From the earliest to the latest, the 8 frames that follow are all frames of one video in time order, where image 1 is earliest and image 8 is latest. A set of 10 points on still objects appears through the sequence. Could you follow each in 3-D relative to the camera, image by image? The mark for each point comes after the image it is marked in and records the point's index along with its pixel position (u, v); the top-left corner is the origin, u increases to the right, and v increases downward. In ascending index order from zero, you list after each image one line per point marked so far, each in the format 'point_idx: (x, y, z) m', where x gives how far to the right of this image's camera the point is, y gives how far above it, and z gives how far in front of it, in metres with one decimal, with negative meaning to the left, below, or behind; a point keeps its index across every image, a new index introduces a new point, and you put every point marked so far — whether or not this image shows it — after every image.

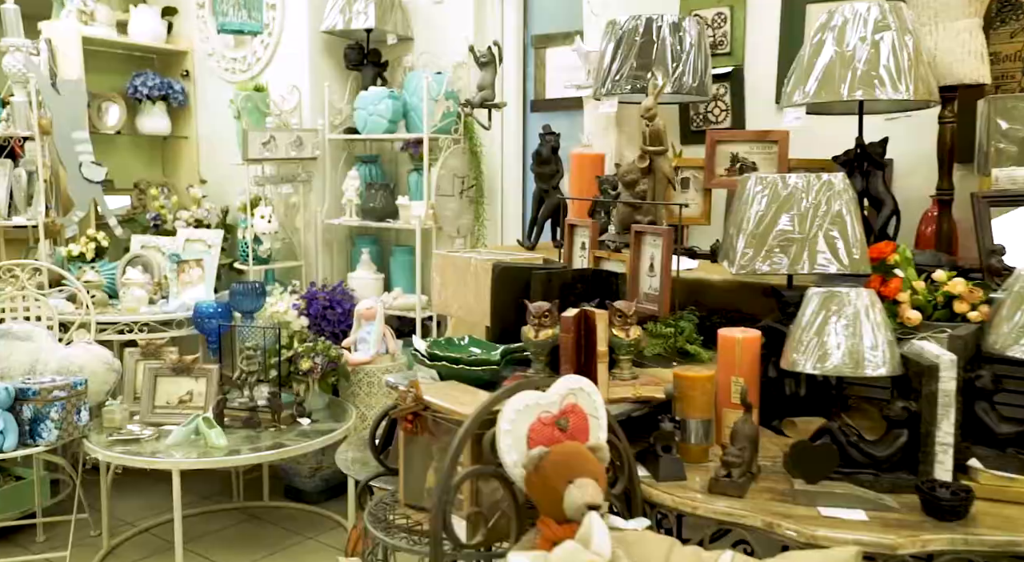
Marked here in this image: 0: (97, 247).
0: (-1.6, +0.1, +3.6) m
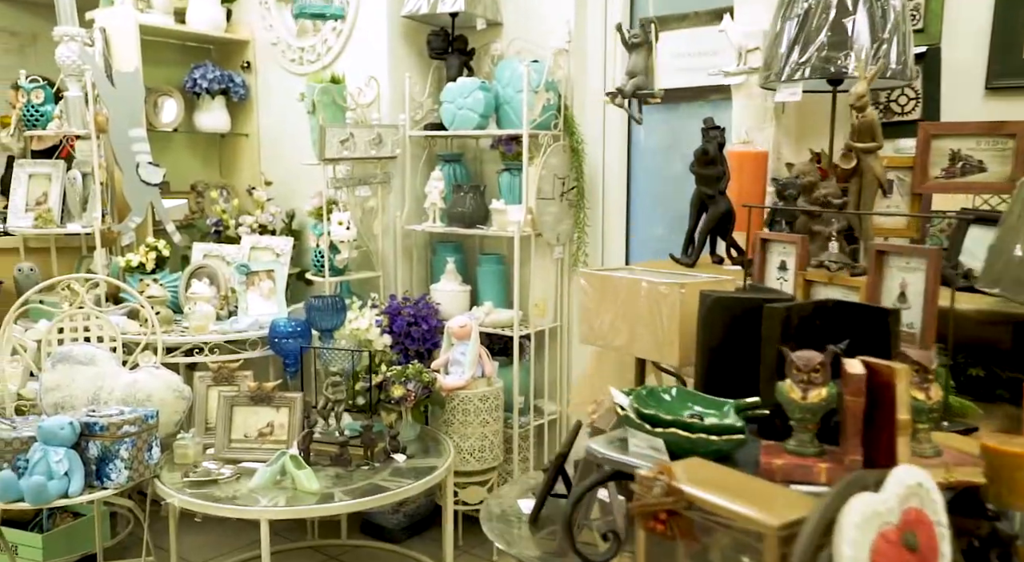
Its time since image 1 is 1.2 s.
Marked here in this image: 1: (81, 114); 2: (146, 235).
0: (-1.2, +0.1, +3.3) m
1: (-1.5, +0.6, +3.3) m
2: (-1.4, +0.2, +3.5) m
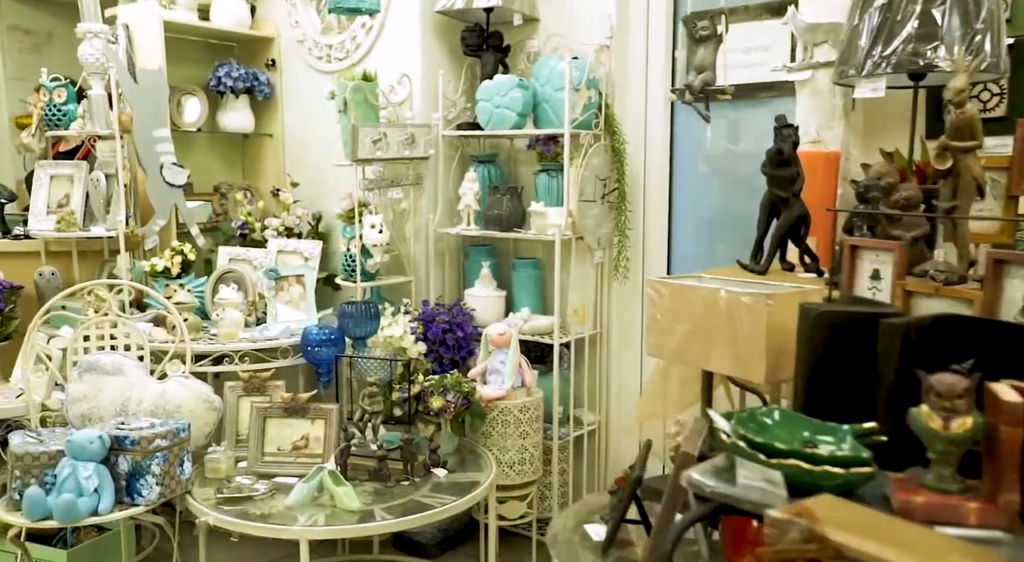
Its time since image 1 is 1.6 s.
0: (-1.1, +0.1, +3.2) m
1: (-1.4, +0.6, +3.2) m
2: (-1.3, +0.2, +3.4) m
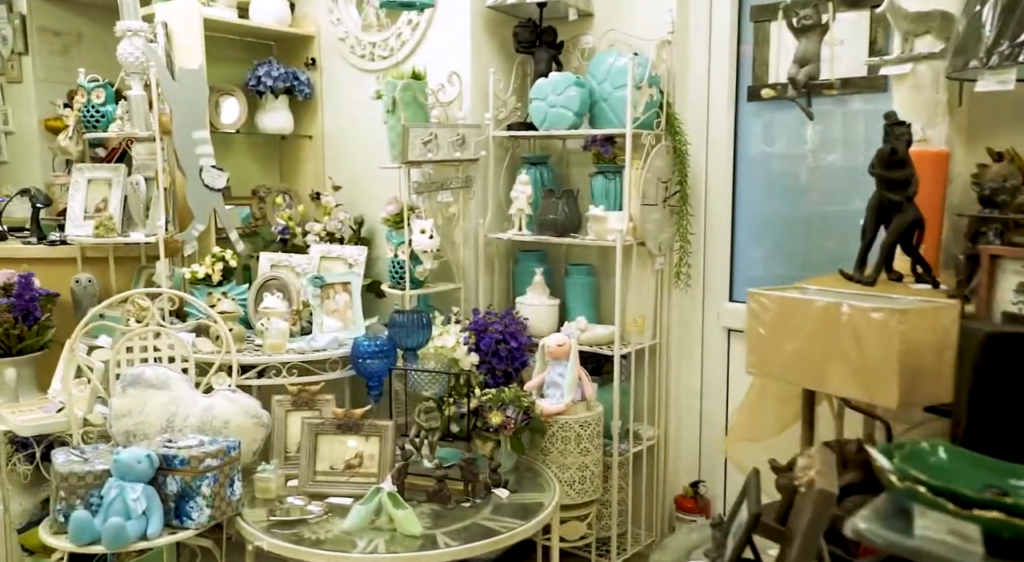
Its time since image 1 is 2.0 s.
0: (-0.9, 0.0, +3.0) m
1: (-1.2, +0.5, +3.0) m
2: (-1.1, +0.1, +3.3) m
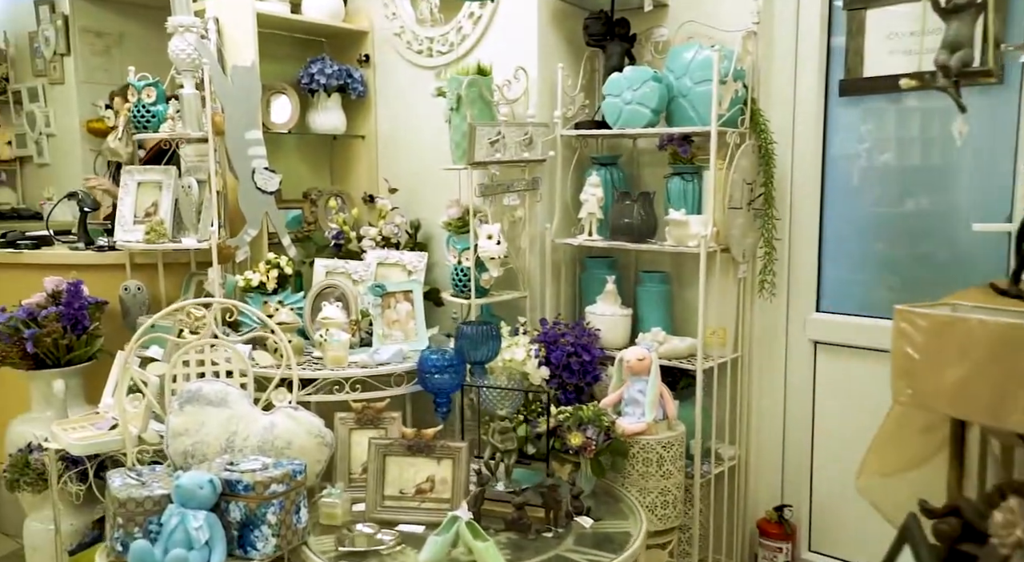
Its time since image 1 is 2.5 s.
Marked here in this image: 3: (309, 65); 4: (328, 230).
0: (-0.7, 0.0, +2.9) m
1: (-1.0, +0.5, +2.9) m
2: (-0.9, +0.1, +3.2) m
3: (-0.7, +0.8, +3.4) m
4: (-0.7, +0.2, +3.3) m
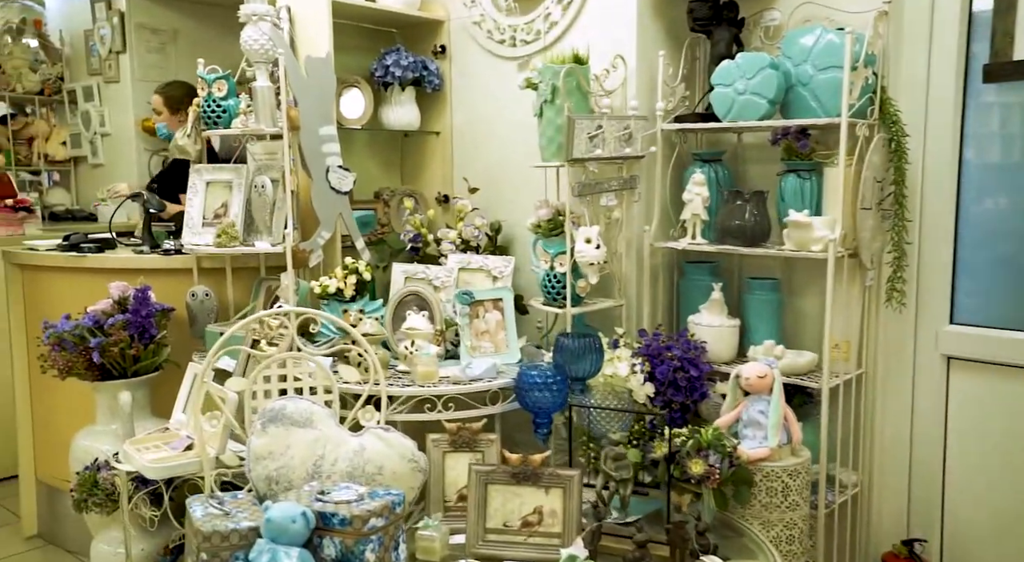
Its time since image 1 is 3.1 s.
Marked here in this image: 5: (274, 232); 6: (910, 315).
0: (-0.4, 0.0, +2.7) m
1: (-0.7, +0.5, +2.7) m
2: (-0.6, +0.1, +3.0) m
3: (-0.4, +0.8, +3.2) m
4: (-0.4, +0.2, +3.1) m
5: (-0.7, +0.1, +2.7) m
6: (+1.1, -0.1, +2.5) m
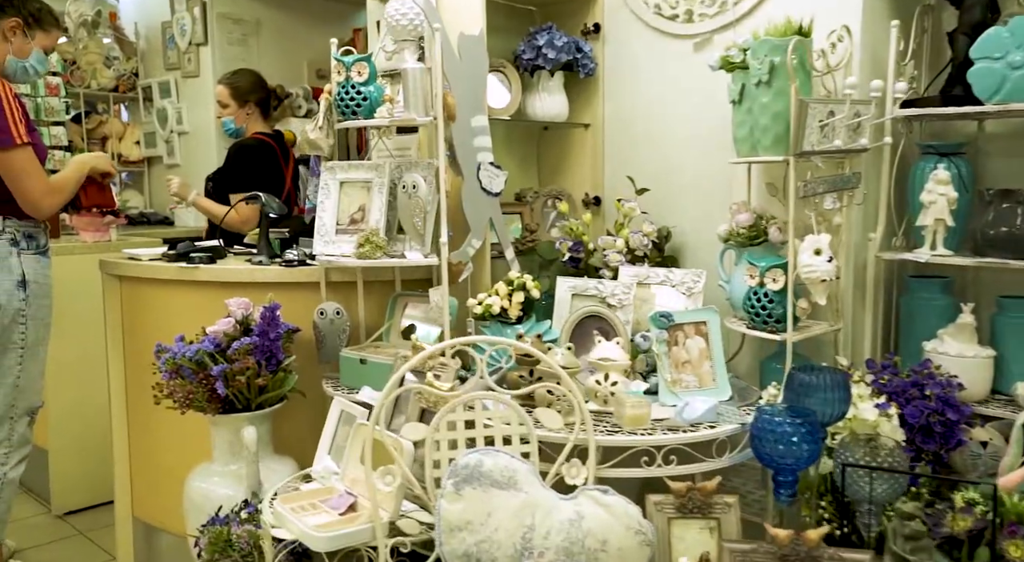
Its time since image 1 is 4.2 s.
0: (0.0, 0.0, +2.3) m
1: (-0.2, +0.5, +2.3) m
2: (-0.1, 0.0, +2.6) m
3: (+0.1, +0.7, +2.7) m
4: (+0.1, +0.1, +2.7) m
5: (-0.2, +0.1, +2.3) m
6: (+1.5, -0.1, +2.0) m
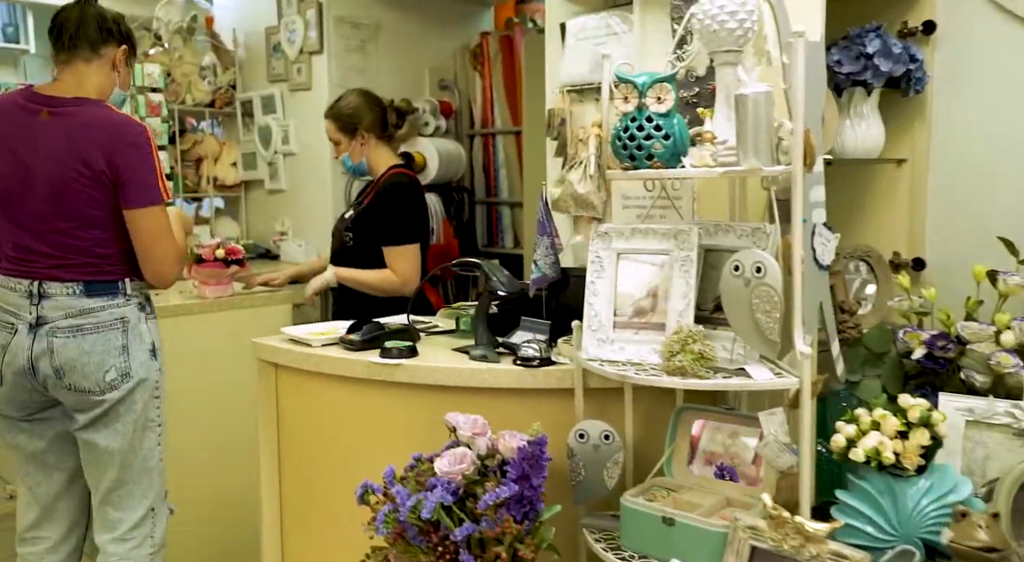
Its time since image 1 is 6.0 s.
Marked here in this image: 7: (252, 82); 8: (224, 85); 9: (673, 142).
0: (+0.7, -0.3, +1.5) m
1: (+0.4, +0.2, +1.5) m
2: (+0.6, -0.2, +1.8) m
3: (+0.7, +0.5, +2.0) m
4: (+0.8, -0.1, +1.9) m
5: (+0.4, -0.1, +1.6) m
6: (+2.2, -0.3, +1.2) m
7: (-1.3, +1.0, +4.8) m
8: (-1.6, +1.1, +5.0) m
9: (+0.3, +0.2, +1.6) m
